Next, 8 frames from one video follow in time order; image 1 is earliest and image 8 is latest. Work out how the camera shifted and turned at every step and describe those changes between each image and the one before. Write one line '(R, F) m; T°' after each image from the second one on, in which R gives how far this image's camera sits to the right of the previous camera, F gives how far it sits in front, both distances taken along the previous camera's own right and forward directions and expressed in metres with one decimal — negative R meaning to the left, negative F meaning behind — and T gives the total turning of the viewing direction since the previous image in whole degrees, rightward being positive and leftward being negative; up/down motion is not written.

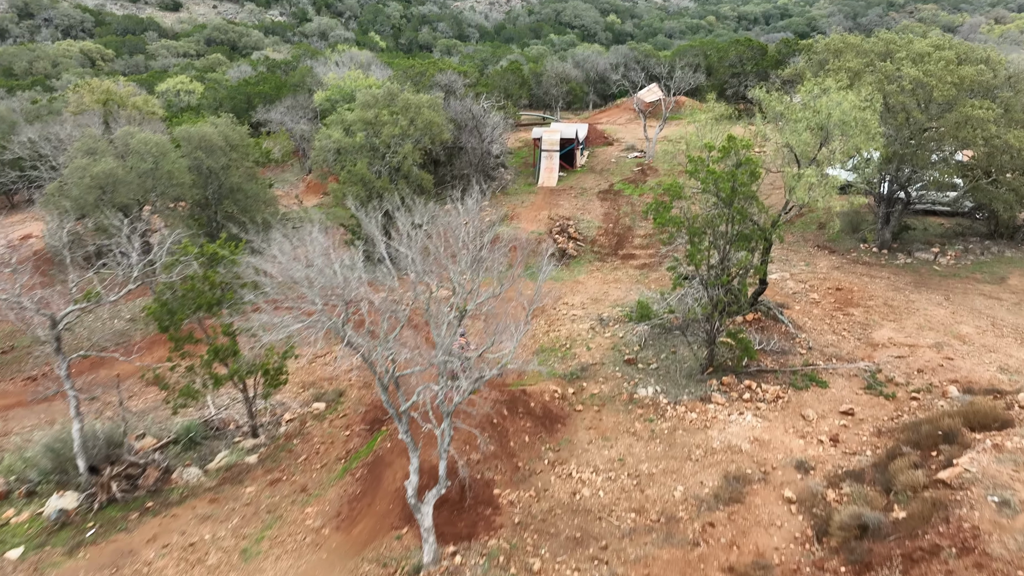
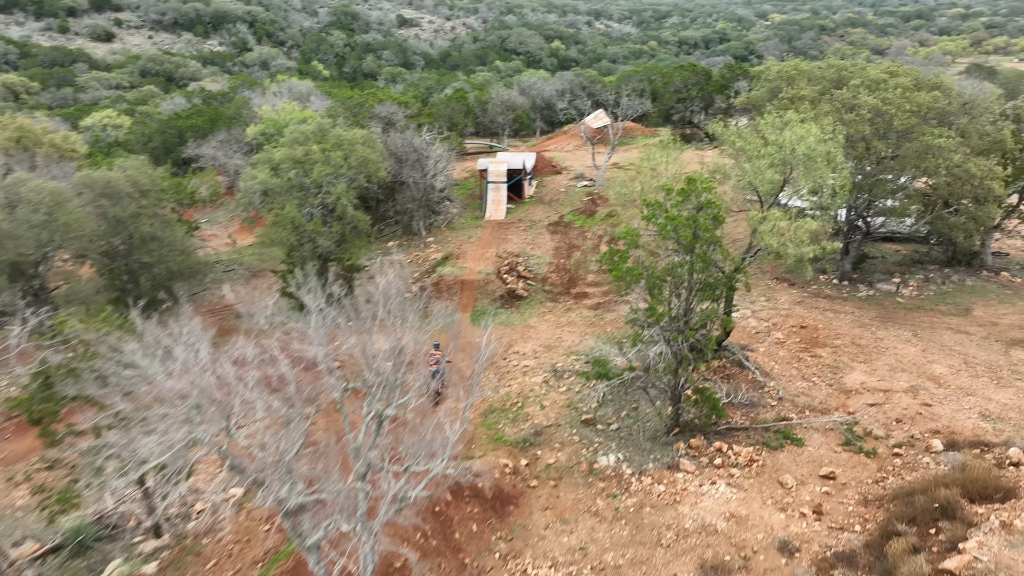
(+0.2, +1.0) m; +4°
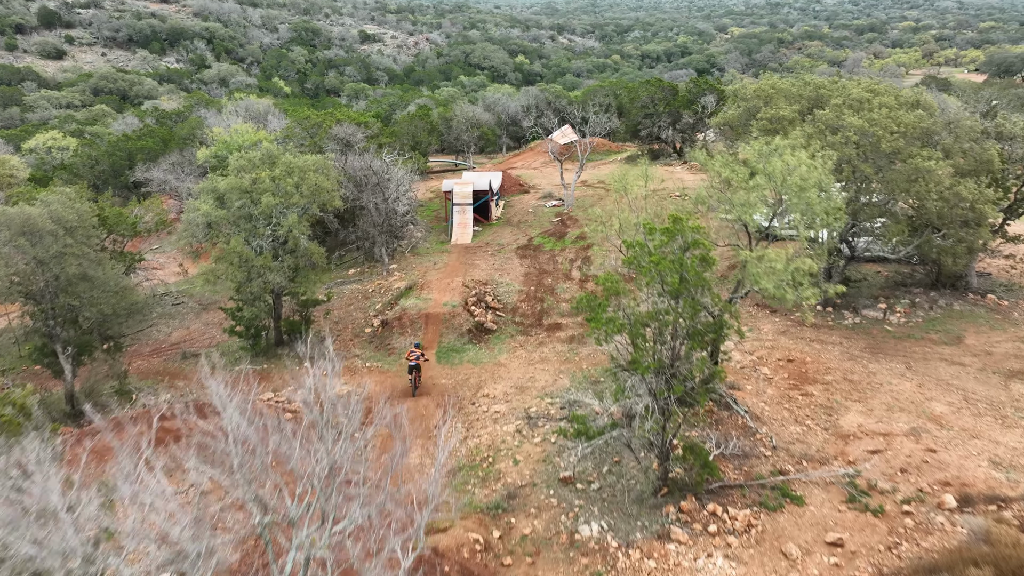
(0.0, +1.0) m; +3°
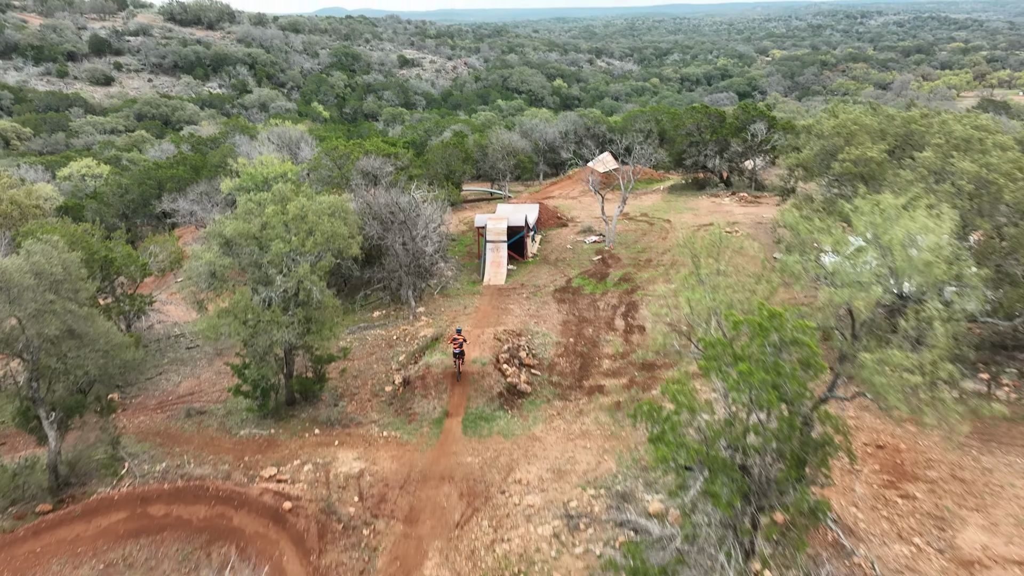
(0.0, +1.6) m; -3°
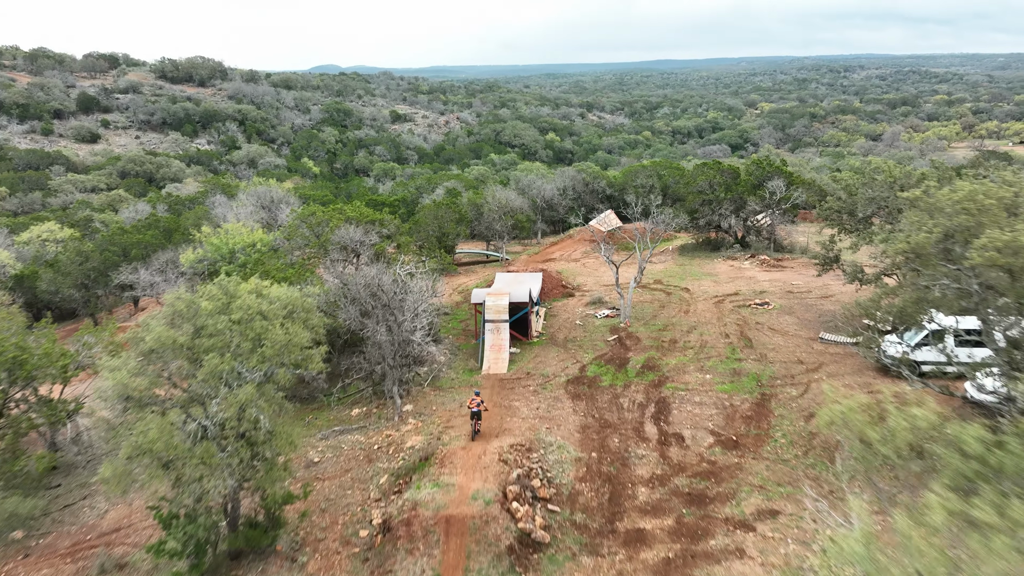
(-0.3, +2.9) m; +1°
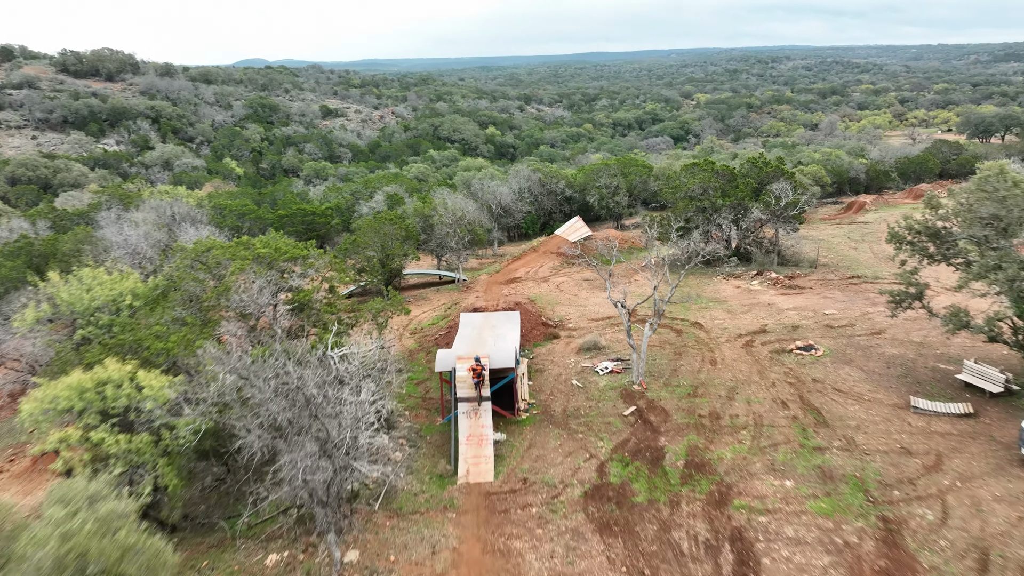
(-0.7, +5.3) m; +5°
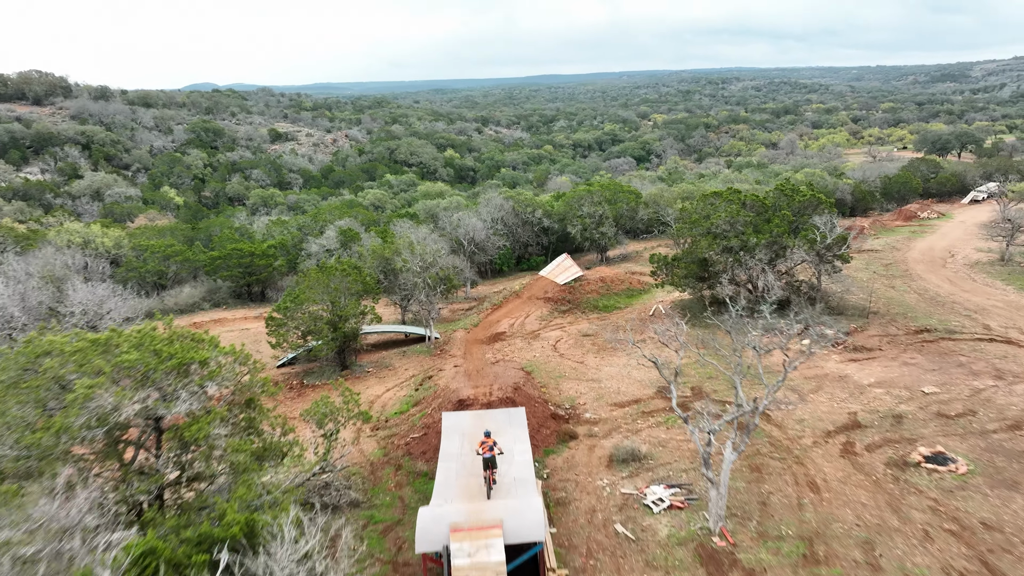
(-0.8, +5.3) m; +3°
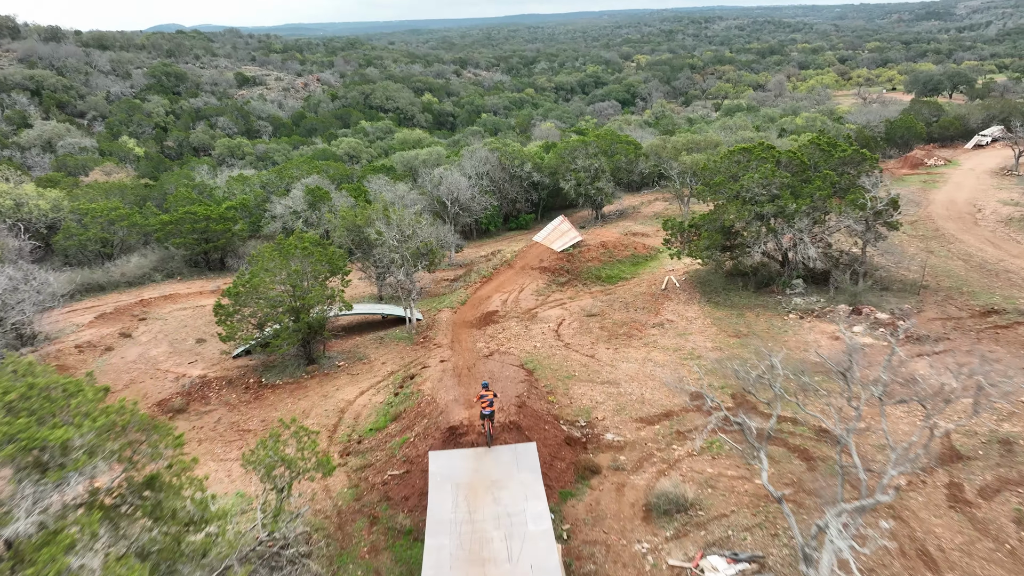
(-0.4, +3.3) m; +2°
